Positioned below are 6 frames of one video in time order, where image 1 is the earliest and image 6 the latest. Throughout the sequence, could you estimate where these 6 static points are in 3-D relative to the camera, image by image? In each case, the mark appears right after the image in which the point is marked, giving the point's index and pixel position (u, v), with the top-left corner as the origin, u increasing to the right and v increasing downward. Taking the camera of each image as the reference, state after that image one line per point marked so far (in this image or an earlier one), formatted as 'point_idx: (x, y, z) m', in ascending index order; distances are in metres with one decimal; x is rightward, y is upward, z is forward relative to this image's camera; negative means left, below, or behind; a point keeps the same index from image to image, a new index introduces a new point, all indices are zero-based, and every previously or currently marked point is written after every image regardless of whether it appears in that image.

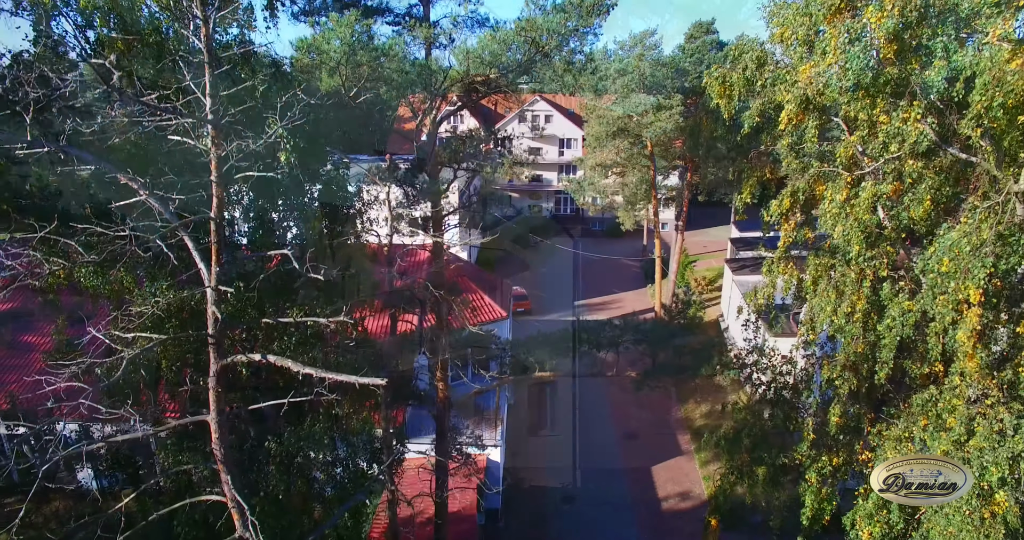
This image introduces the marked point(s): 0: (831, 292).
0: (+4.1, -0.3, +8.9) m
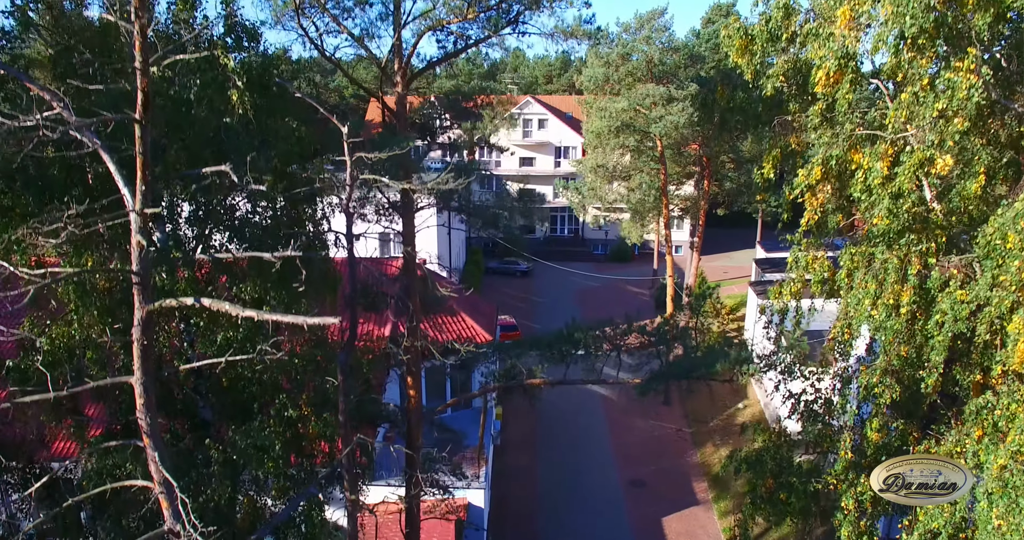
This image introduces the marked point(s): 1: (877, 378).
0: (+4.0, -0.1, +7.7) m
1: (+4.3, -1.2, +8.1) m
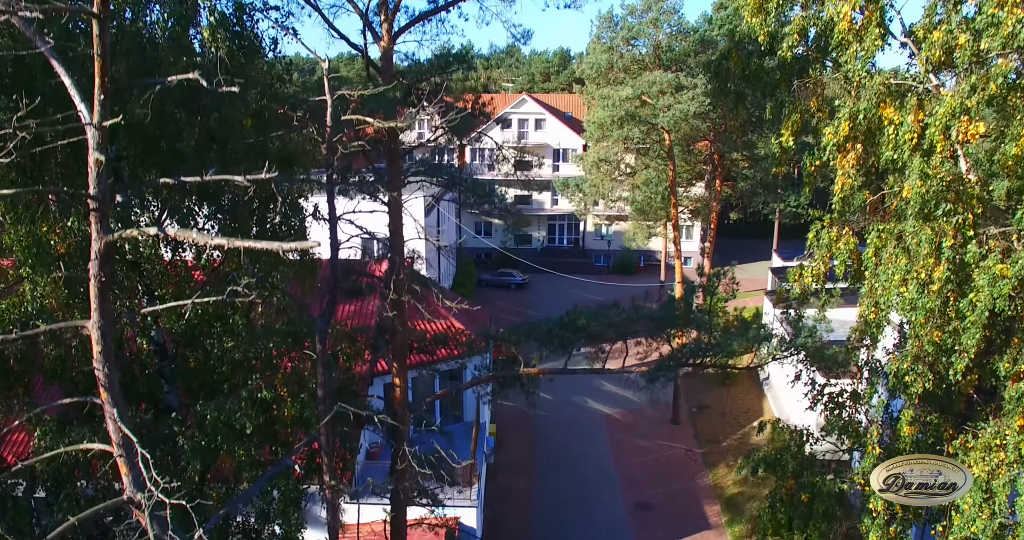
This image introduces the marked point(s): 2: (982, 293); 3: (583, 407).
0: (+4.0, +0.1, +7.2) m
1: (+4.3, -1.0, +7.5) m
2: (+4.5, -0.2, +6.7) m
3: (+1.7, -3.2, +16.5) m
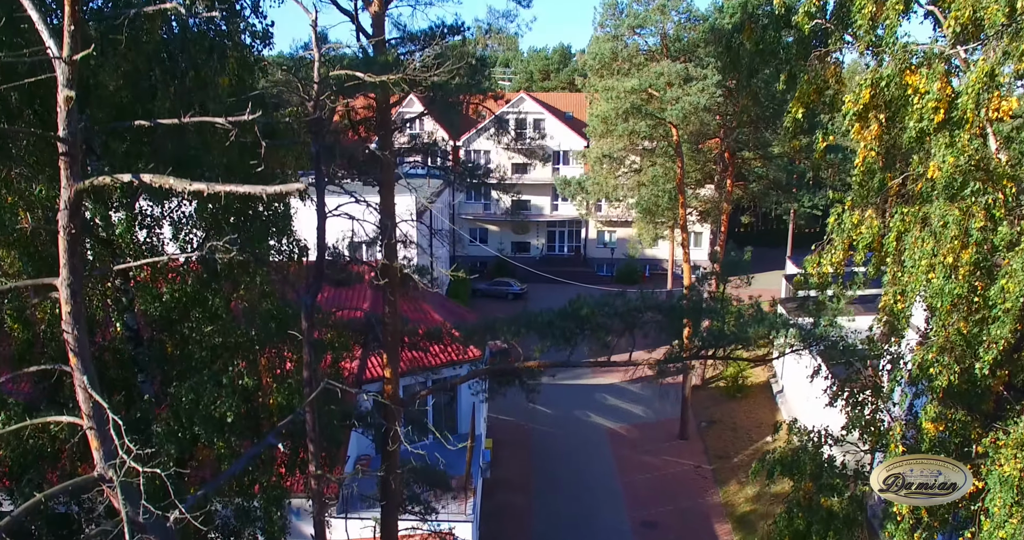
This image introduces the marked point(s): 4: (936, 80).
0: (+4.1, +0.3, +6.8) m
1: (+4.3, -0.9, +7.0) m
2: (+4.6, 0.0, +6.3) m
3: (+1.6, -3.4, +15.9) m
4: (+4.0, +1.7, +6.5) m
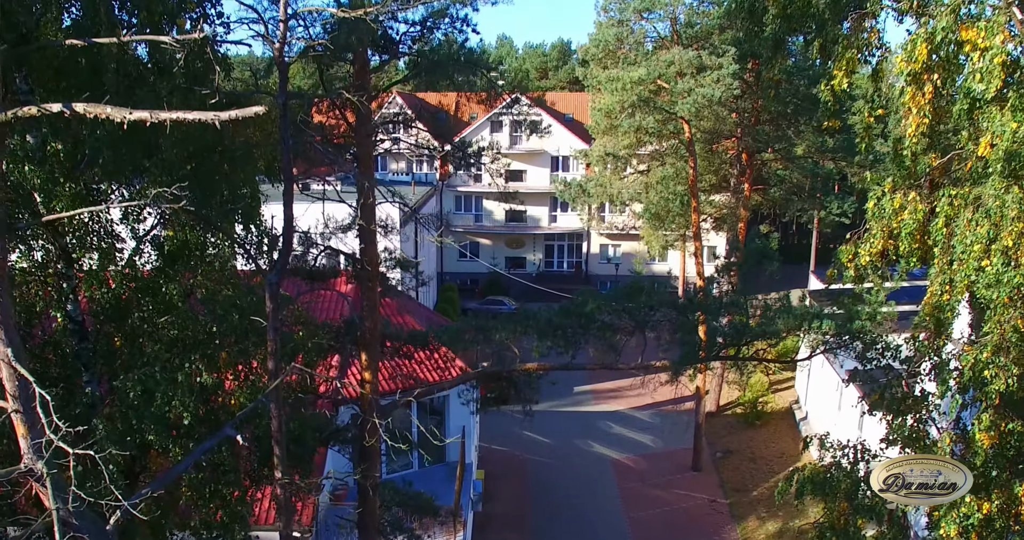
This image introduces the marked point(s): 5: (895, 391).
0: (+4.0, +0.4, +6.0) m
1: (+4.2, -0.8, +6.1) m
2: (+4.5, +0.1, +5.5) m
3: (+1.6, -3.9, +14.8) m
4: (+3.9, +1.9, +5.8) m
5: (+3.9, -1.3, +7.0) m
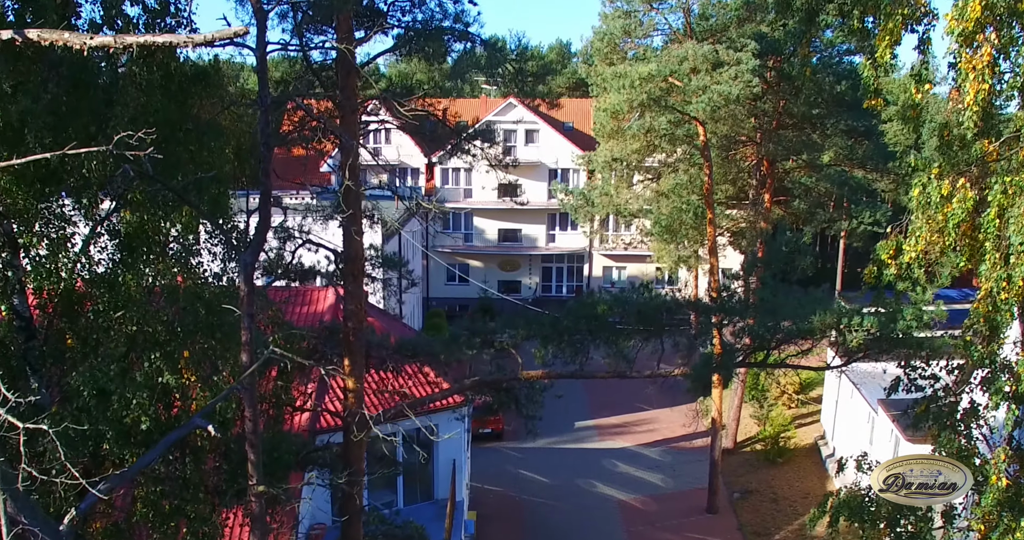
0: (+4.0, +0.5, +5.3) m
1: (+4.2, -0.7, +5.3) m
2: (+4.5, +0.2, +4.7) m
3: (+1.6, -4.4, +13.8) m
4: (+4.0, +2.0, +5.1) m
5: (+3.9, -1.3, +6.2) m
